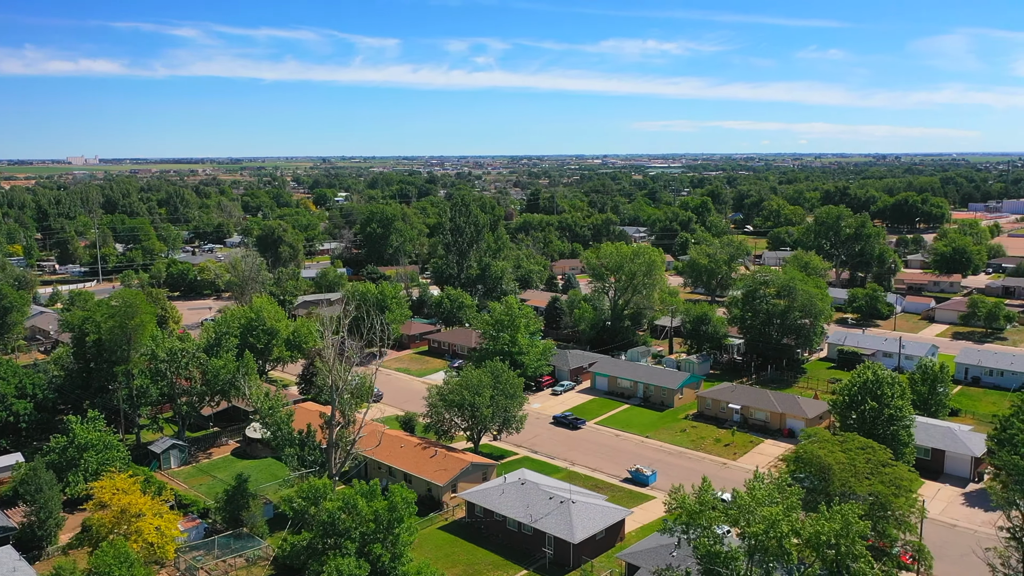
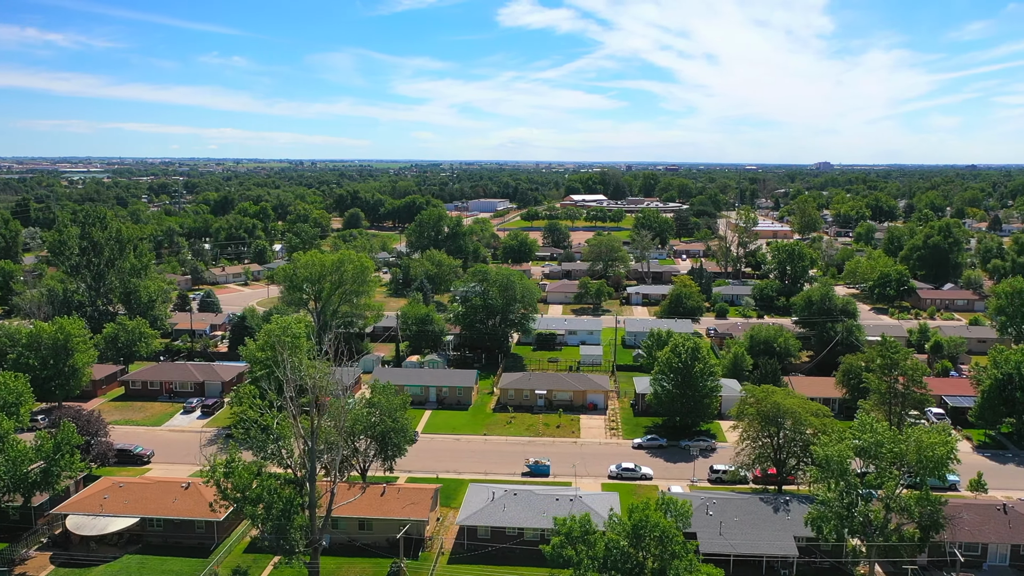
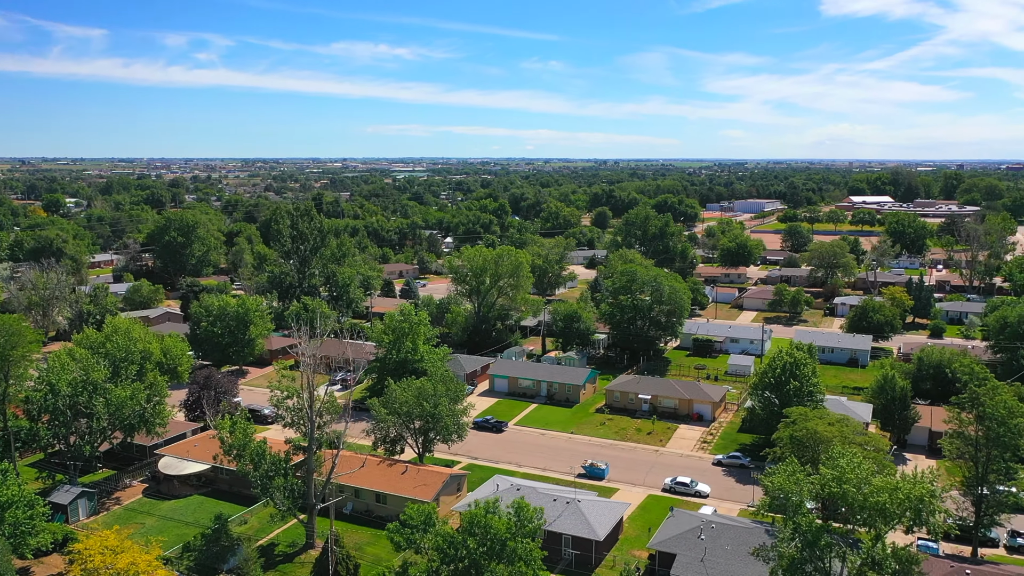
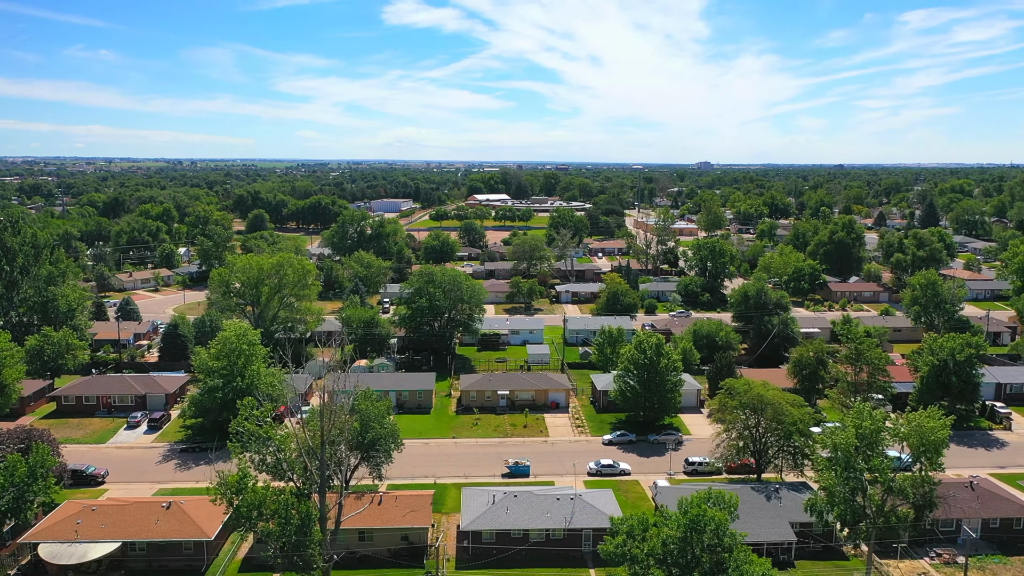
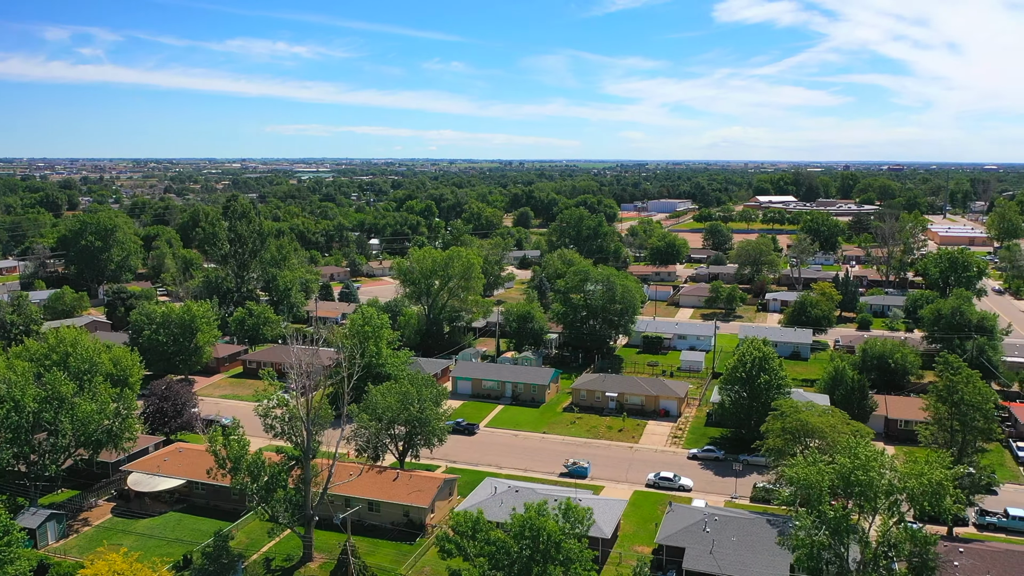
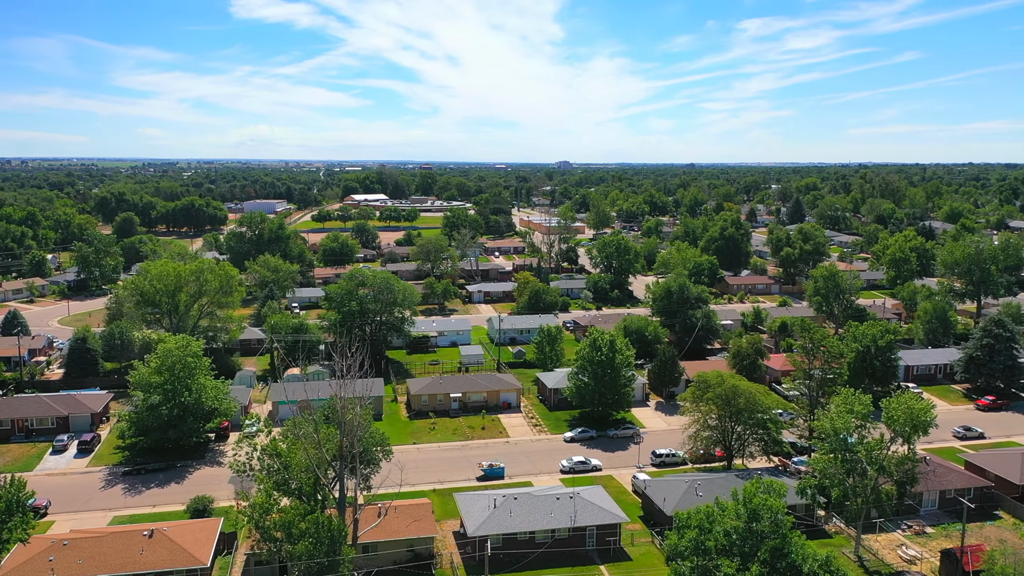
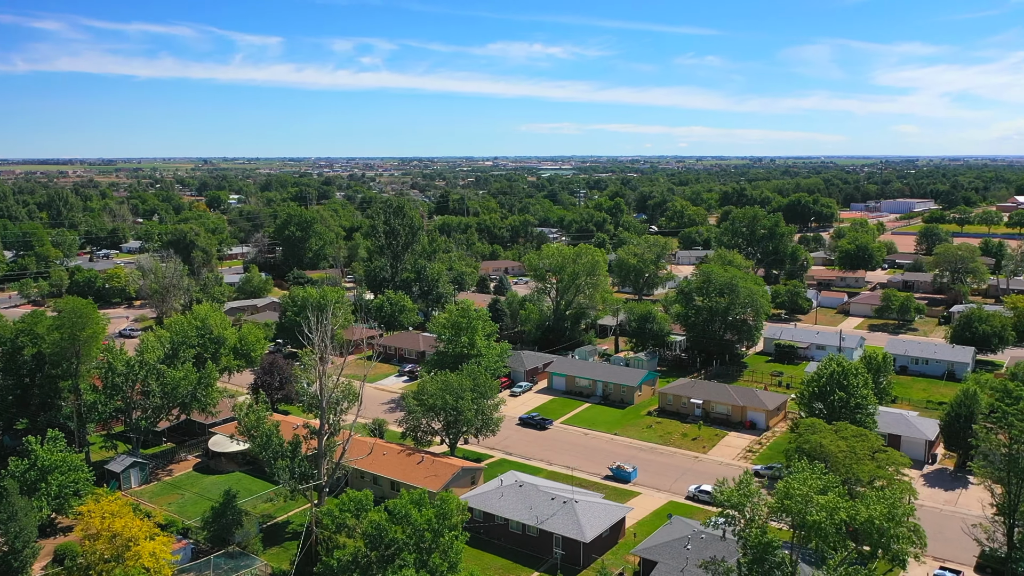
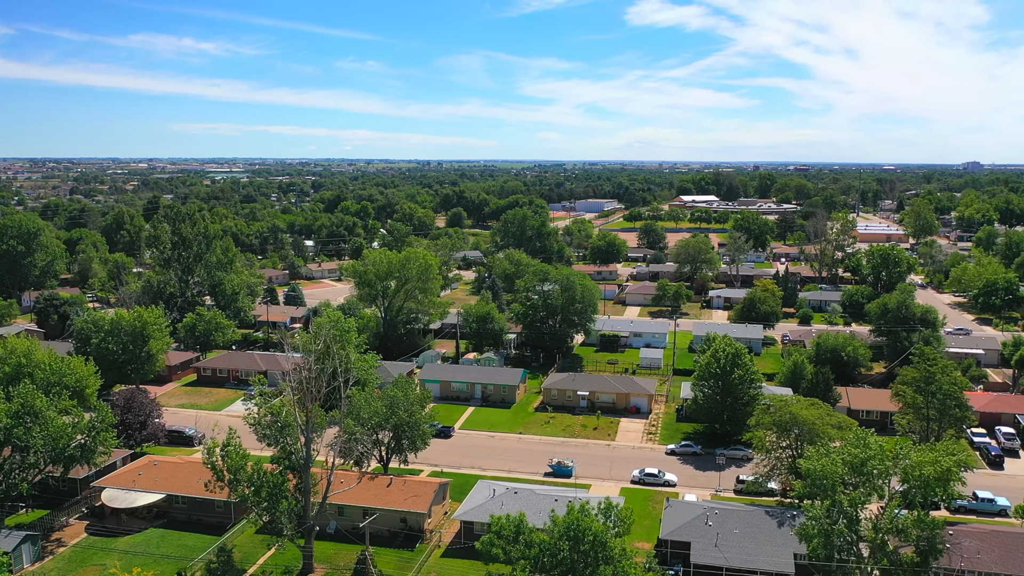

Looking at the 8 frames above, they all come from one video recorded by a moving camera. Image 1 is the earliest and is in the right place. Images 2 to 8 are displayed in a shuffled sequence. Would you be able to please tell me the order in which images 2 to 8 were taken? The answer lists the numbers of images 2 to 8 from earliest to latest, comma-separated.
7, 3, 5, 8, 2, 4, 6
